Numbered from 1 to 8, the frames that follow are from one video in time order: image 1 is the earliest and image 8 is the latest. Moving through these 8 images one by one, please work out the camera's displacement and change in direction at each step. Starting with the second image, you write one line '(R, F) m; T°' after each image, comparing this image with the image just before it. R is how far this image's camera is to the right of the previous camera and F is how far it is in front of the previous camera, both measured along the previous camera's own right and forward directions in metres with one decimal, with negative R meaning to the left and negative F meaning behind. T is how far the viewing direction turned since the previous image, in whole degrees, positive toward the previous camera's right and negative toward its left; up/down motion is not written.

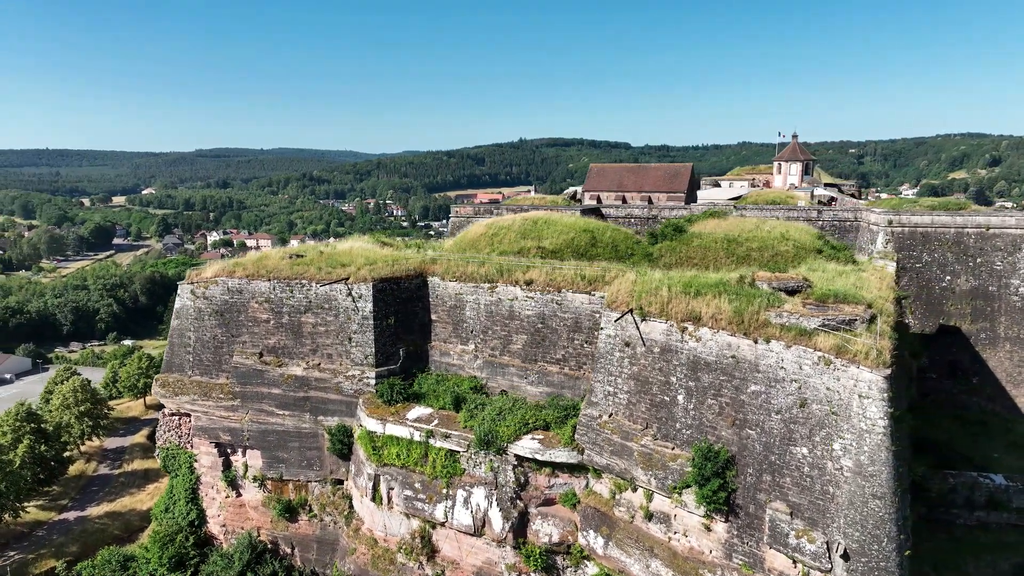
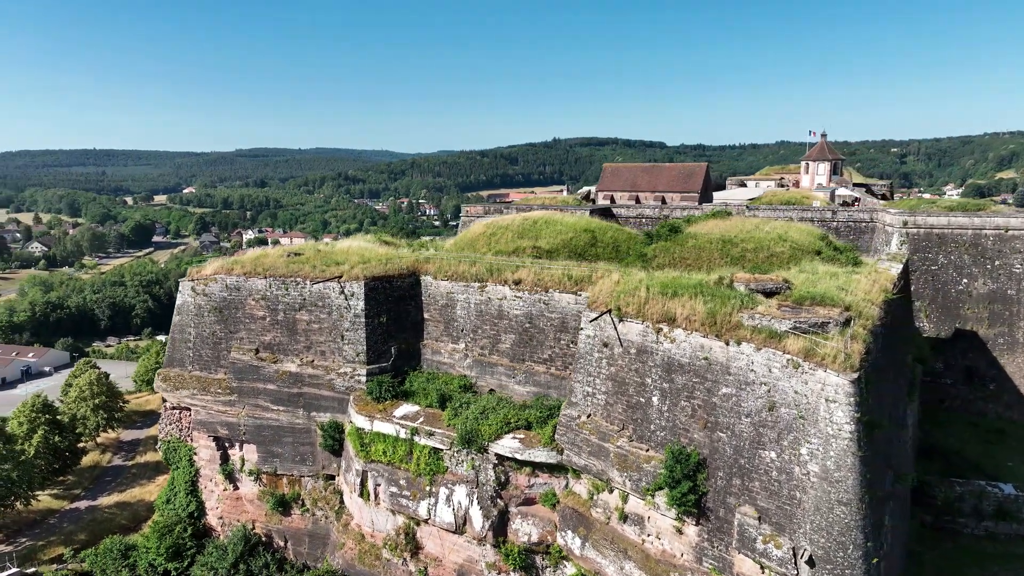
(+0.6, 0.0) m; -1°
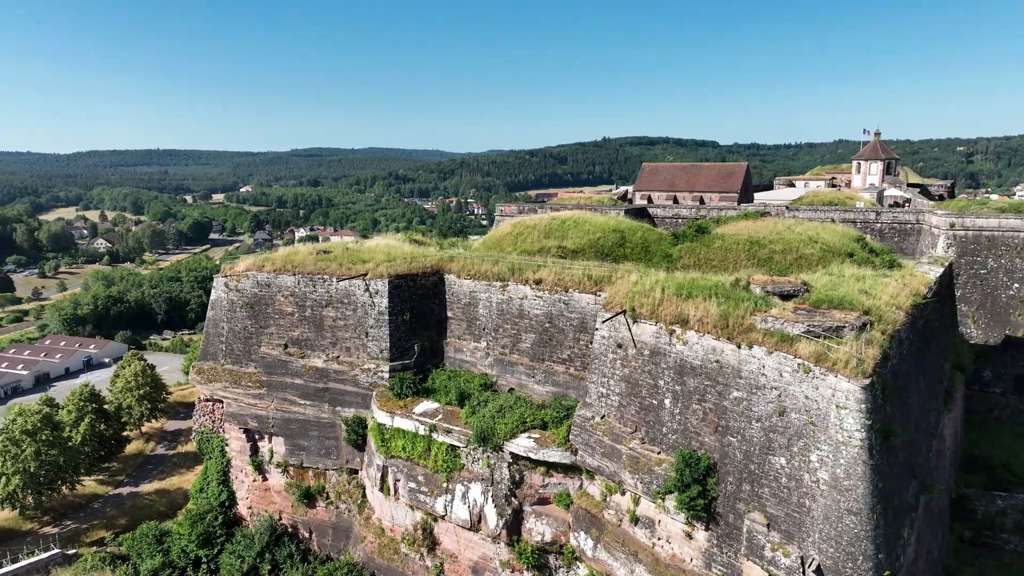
(+0.3, 0.0) m; -3°
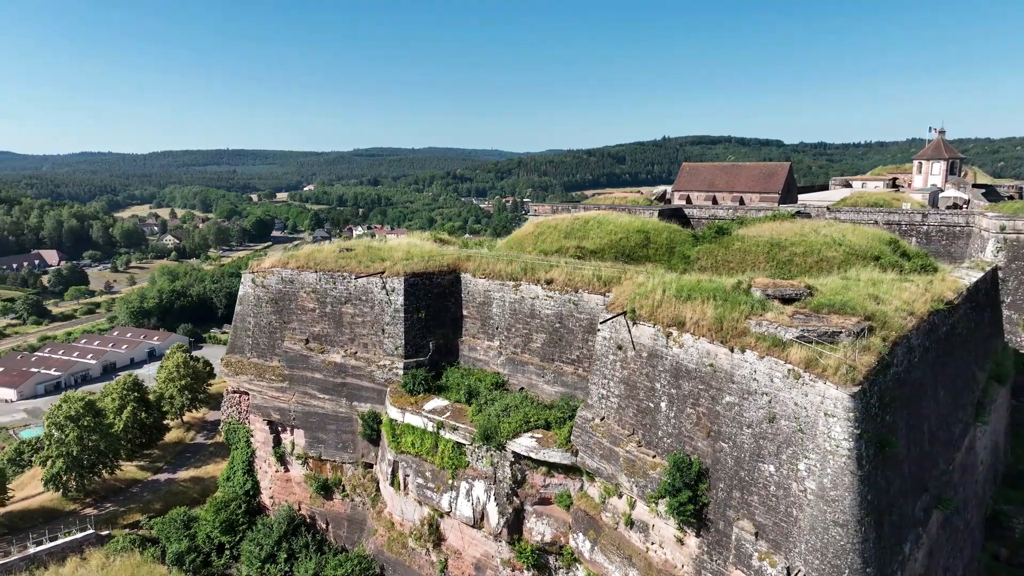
(+0.5, 0.0) m; -4°
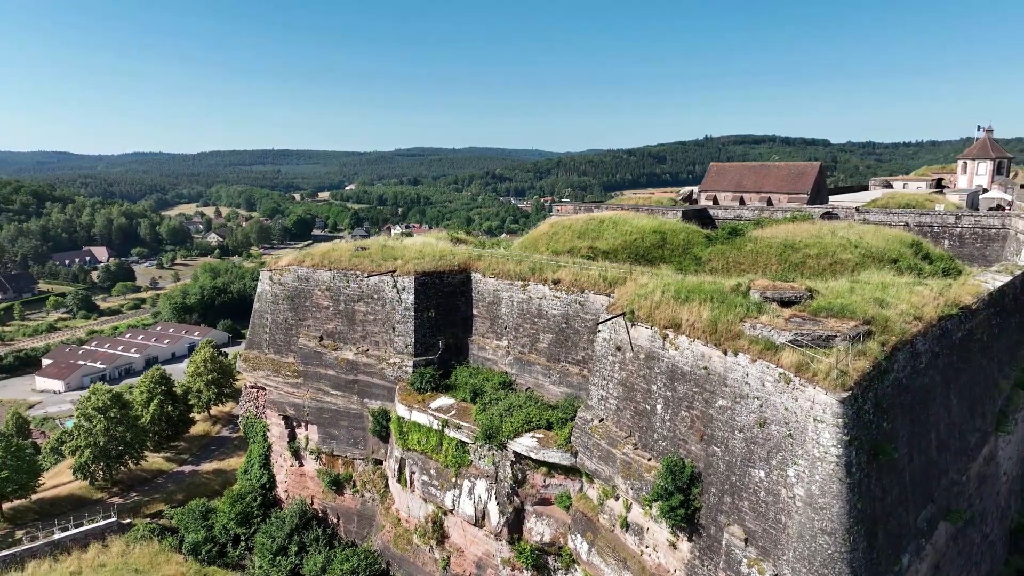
(+0.4, 0.0) m; -2°
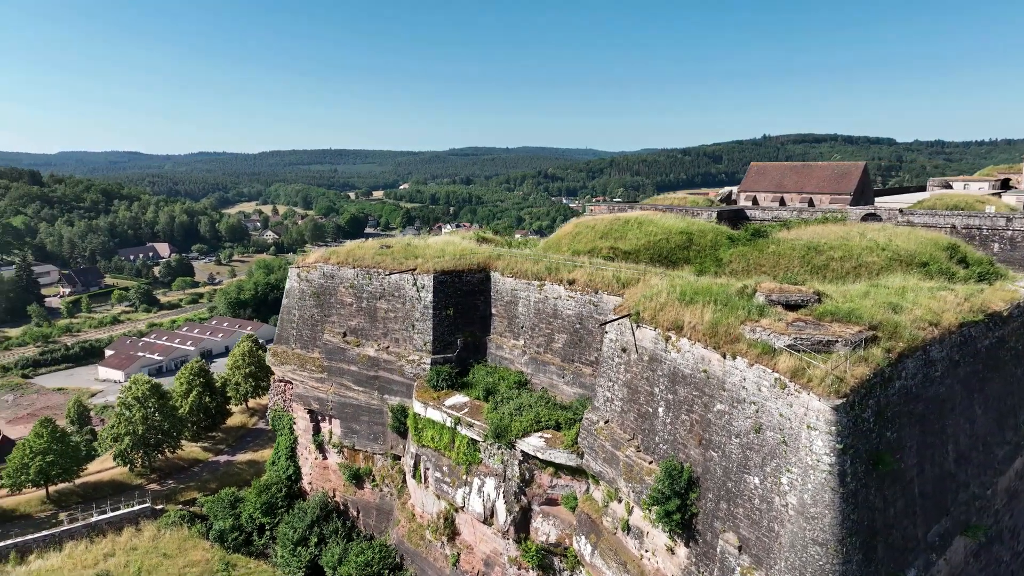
(+0.4, 0.0) m; -3°
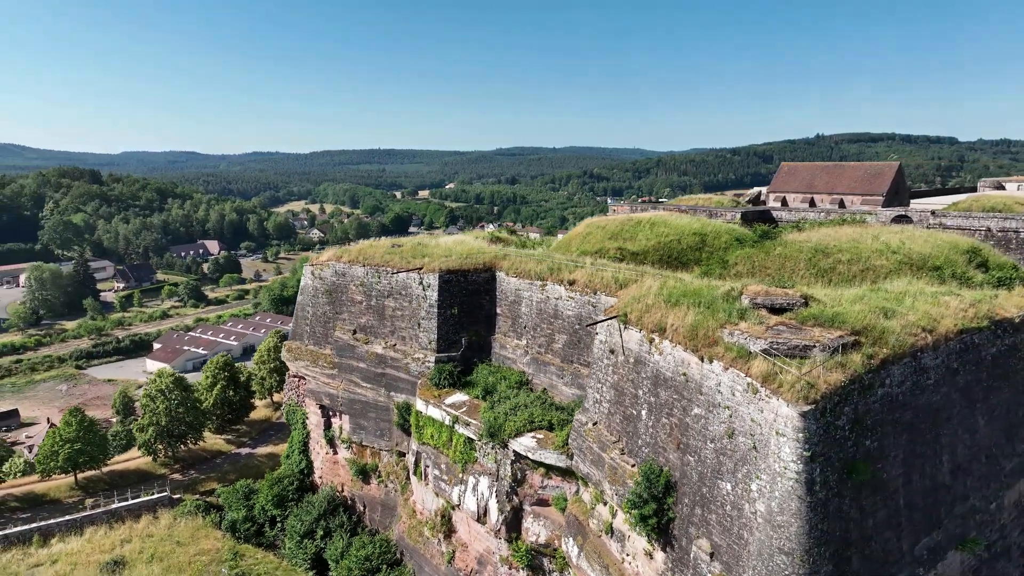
(+0.6, 0.0) m; -3°
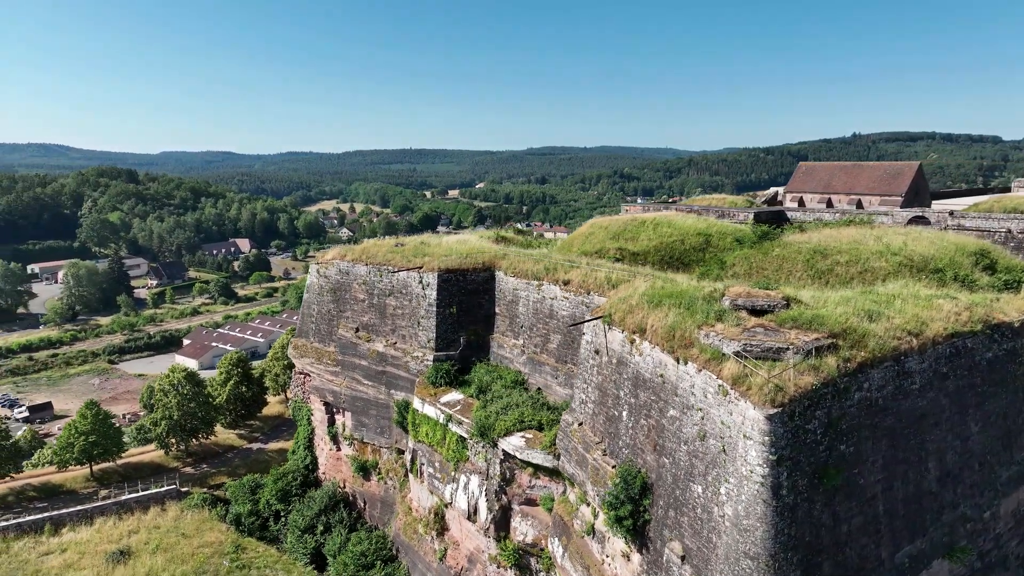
(+0.4, 0.0) m; -2°
